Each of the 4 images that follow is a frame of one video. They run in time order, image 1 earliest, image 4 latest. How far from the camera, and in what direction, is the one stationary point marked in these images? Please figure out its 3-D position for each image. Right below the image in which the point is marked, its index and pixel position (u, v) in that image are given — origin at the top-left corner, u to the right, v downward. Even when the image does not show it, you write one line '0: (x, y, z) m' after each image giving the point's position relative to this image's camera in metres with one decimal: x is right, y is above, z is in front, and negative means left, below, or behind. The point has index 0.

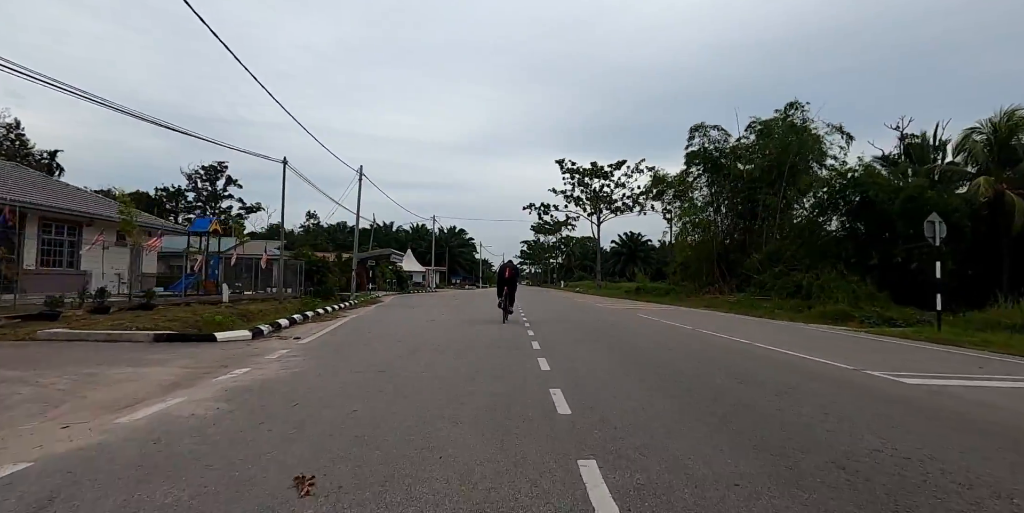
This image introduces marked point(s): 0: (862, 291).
0: (+15.1, -1.5, +19.1) m
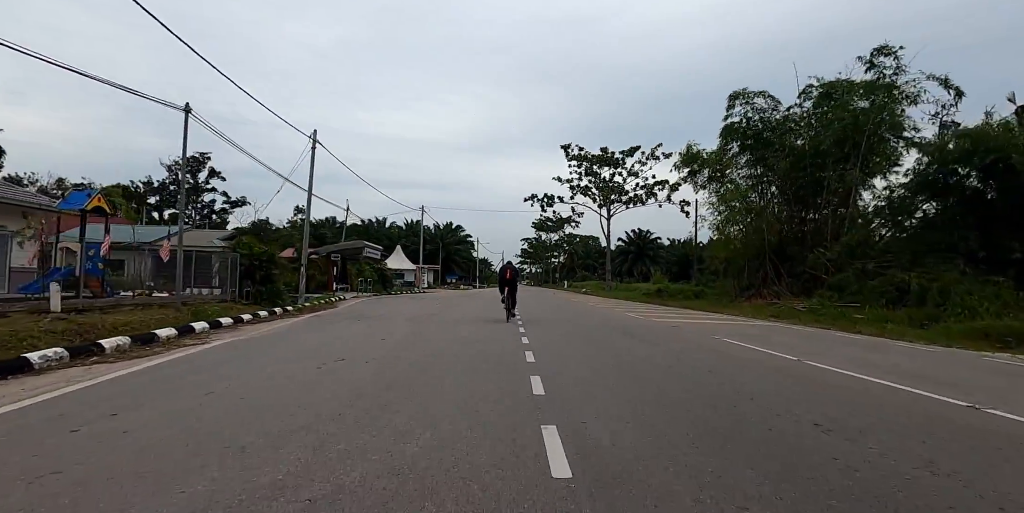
0: (+15.0, -1.2, +13.4) m
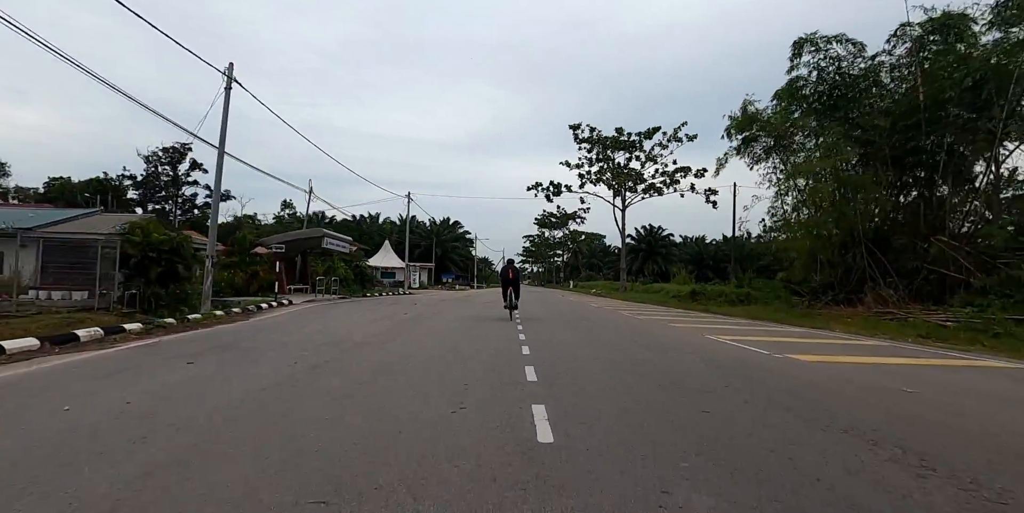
0: (+15.0, -0.9, +7.6) m
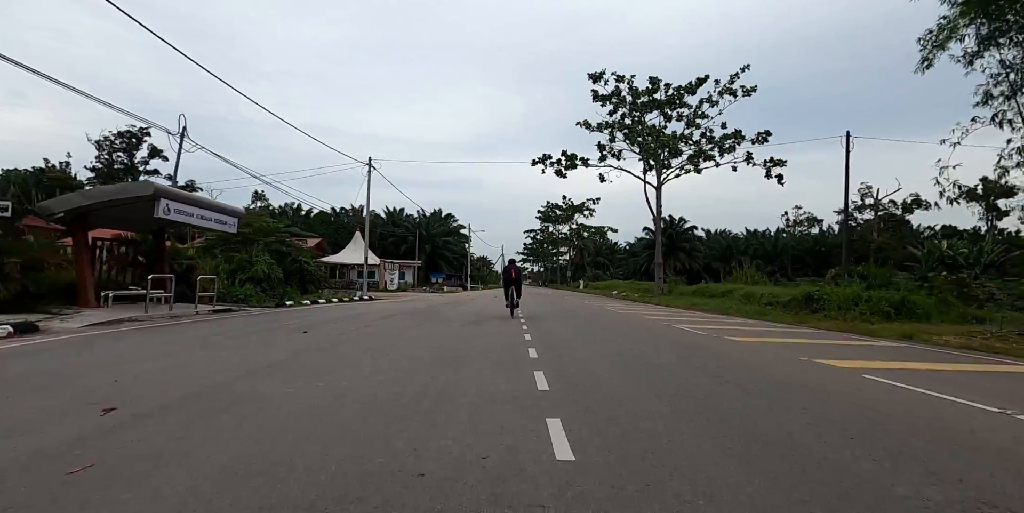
0: (+15.2, -0.3, -1.9) m
